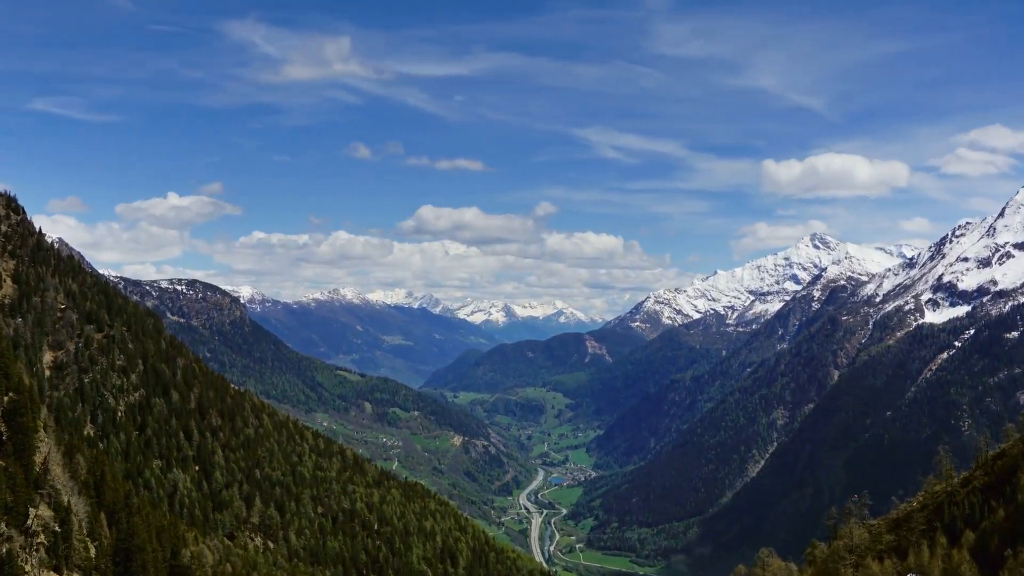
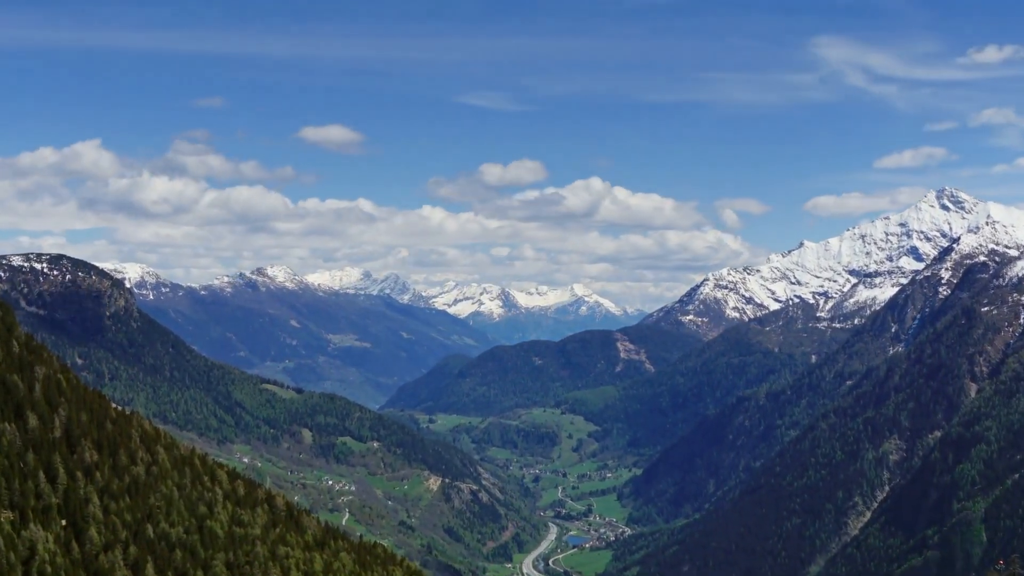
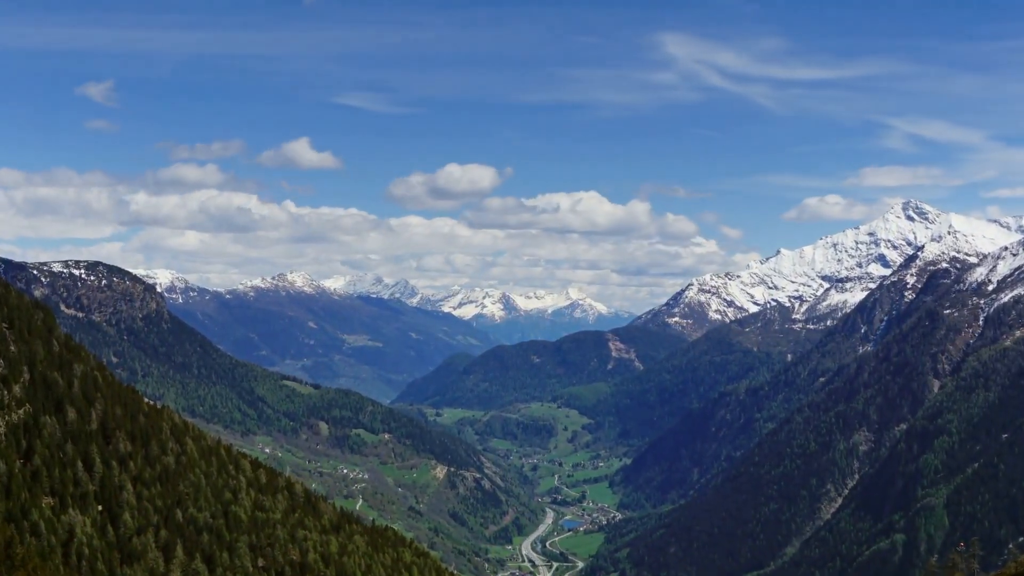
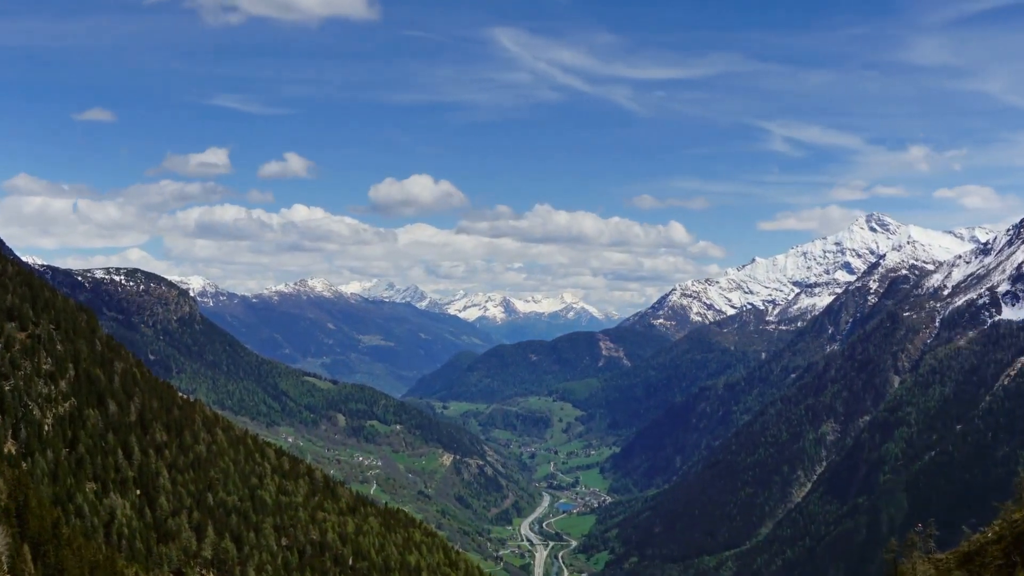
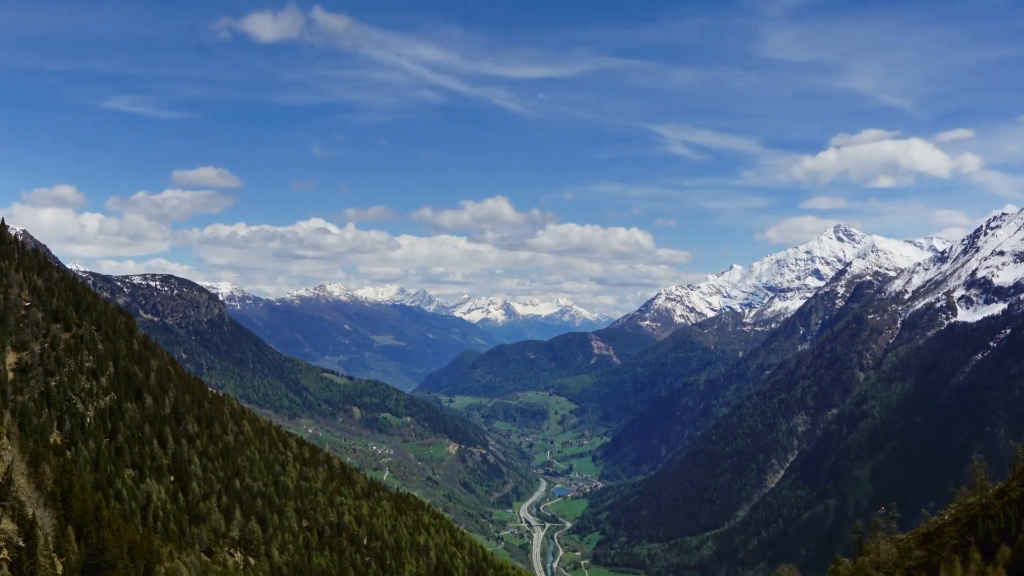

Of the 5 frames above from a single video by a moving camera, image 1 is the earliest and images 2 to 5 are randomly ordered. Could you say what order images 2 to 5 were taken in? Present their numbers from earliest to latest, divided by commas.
5, 4, 3, 2
